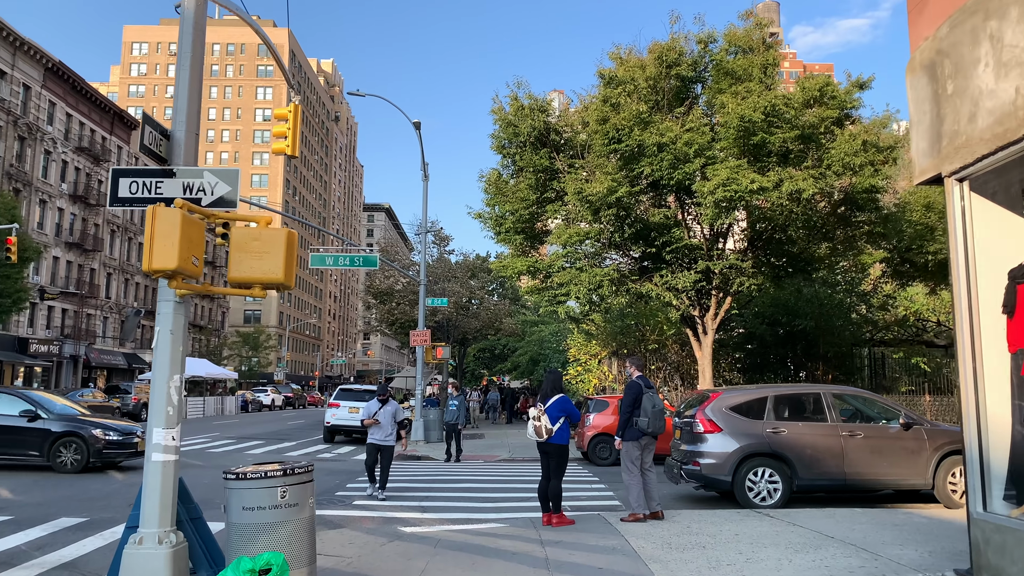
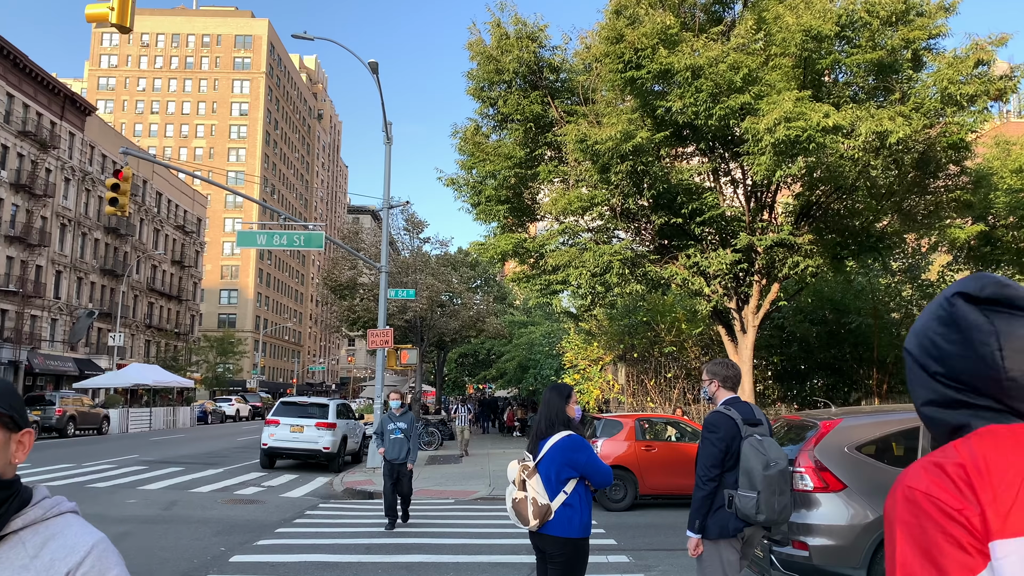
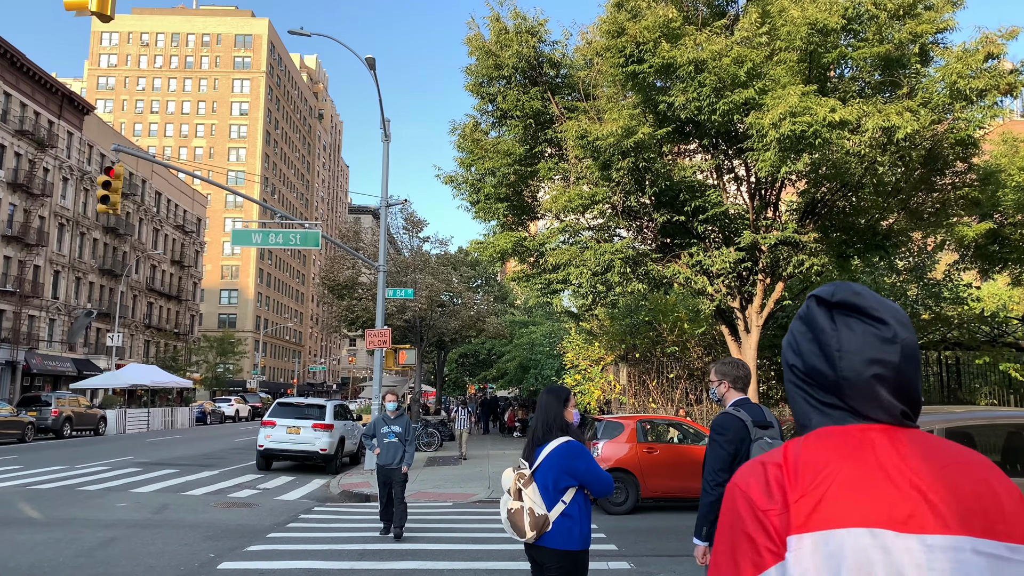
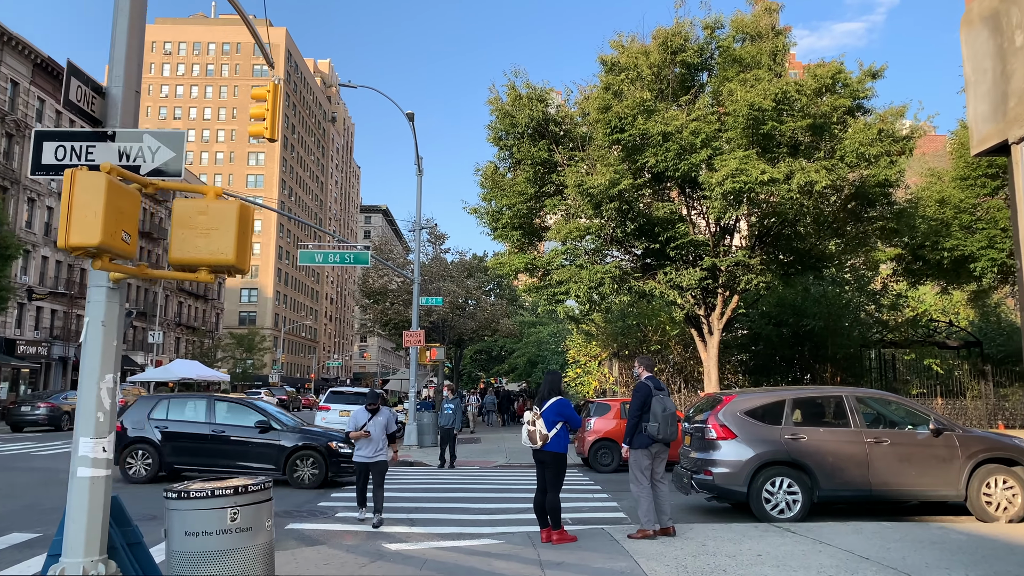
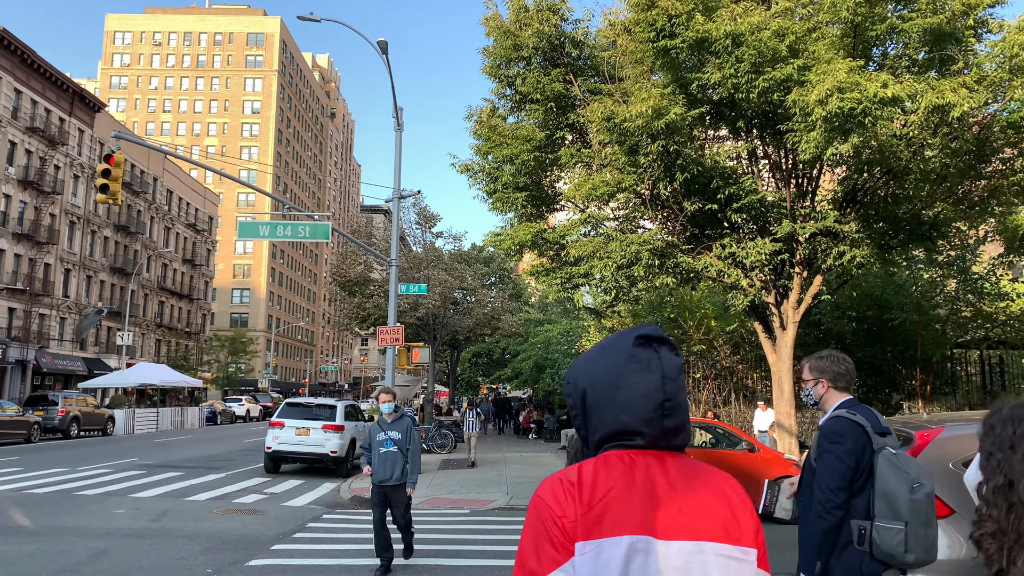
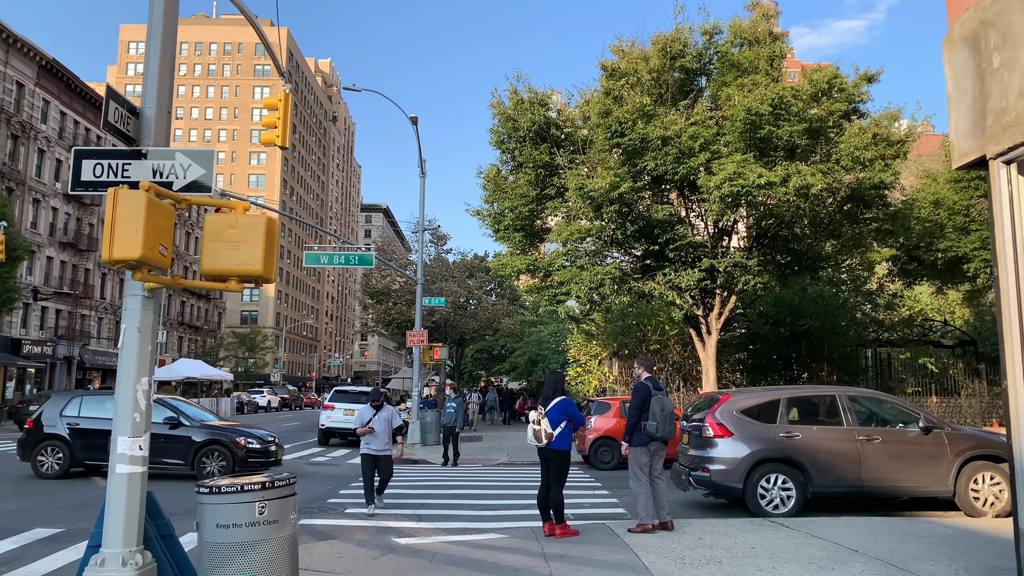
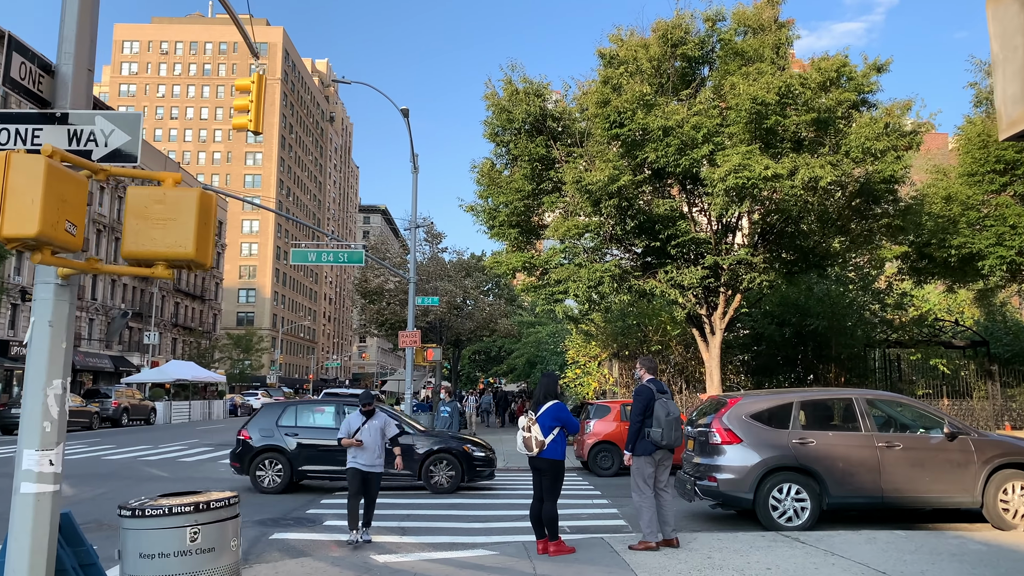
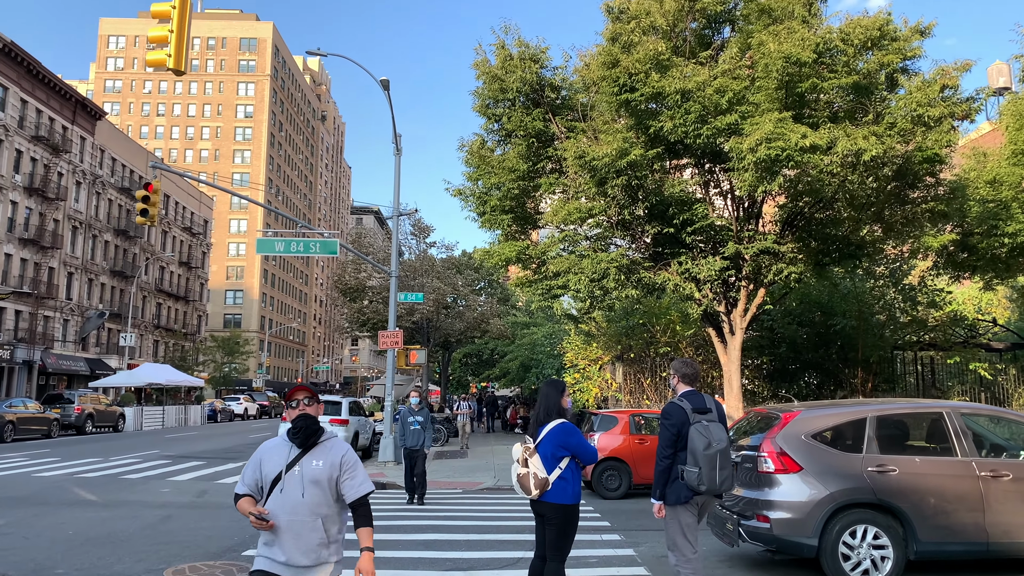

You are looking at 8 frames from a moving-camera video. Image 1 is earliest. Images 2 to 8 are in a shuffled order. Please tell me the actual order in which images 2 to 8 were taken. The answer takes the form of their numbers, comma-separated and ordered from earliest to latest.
6, 4, 7, 8, 2, 3, 5
